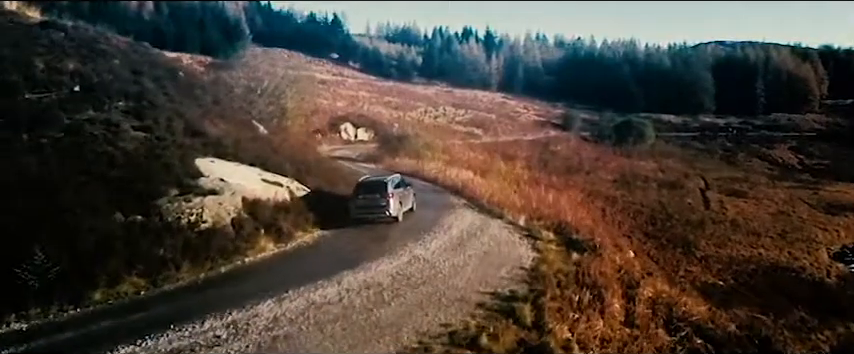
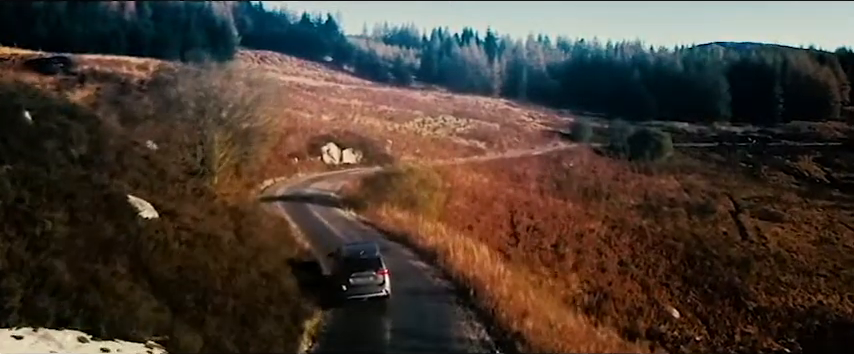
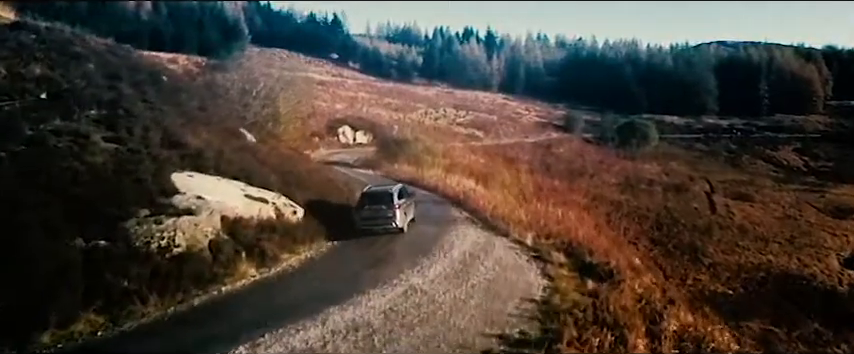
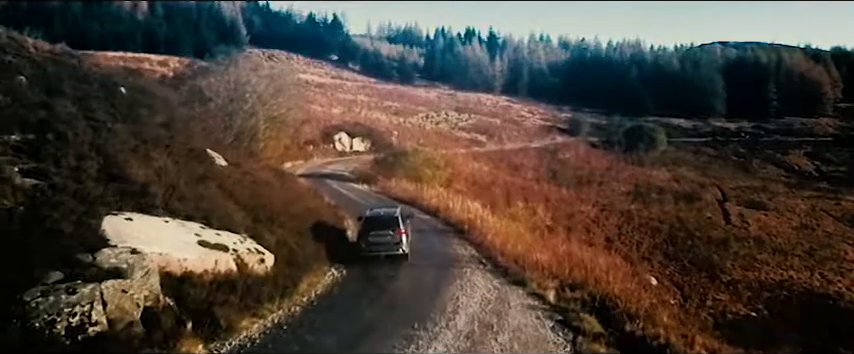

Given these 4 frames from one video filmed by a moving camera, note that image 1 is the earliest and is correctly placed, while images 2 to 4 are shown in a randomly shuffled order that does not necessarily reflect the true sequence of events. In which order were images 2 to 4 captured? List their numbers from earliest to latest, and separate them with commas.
3, 4, 2
